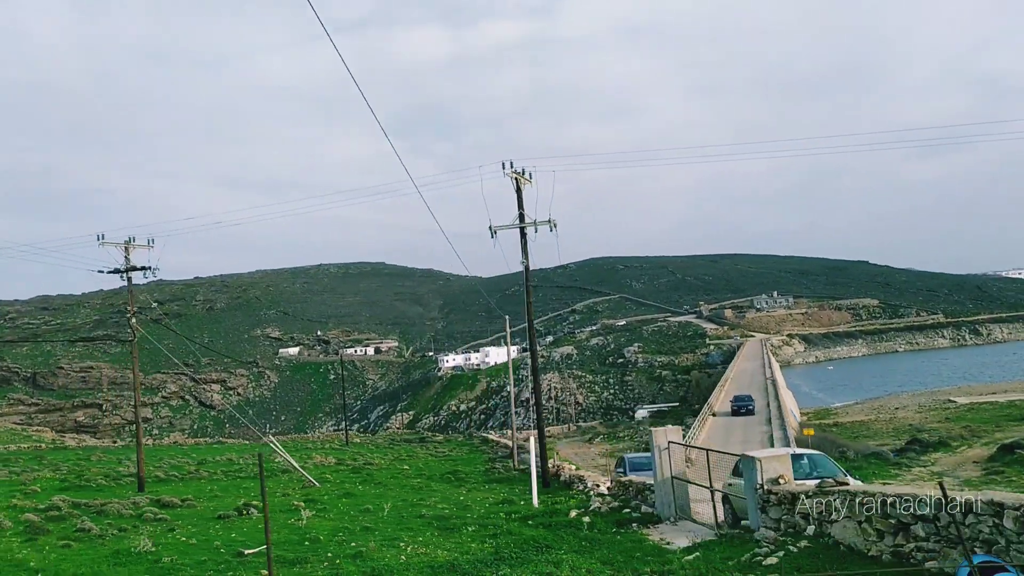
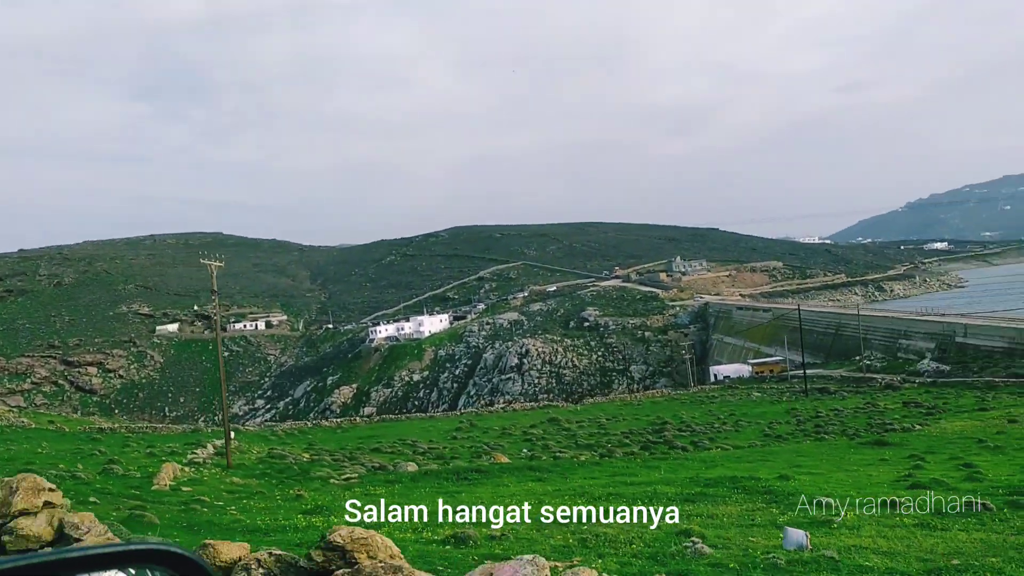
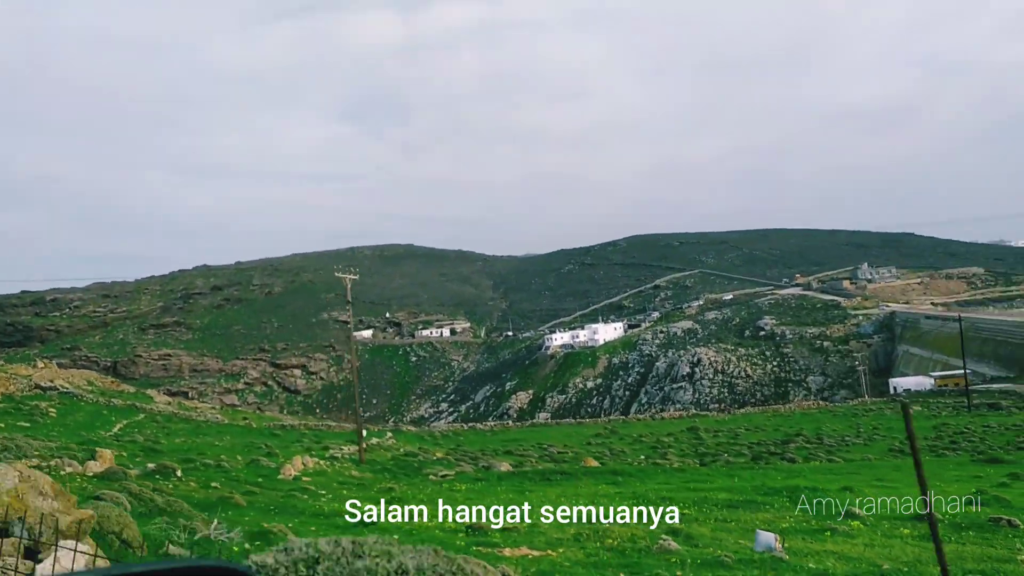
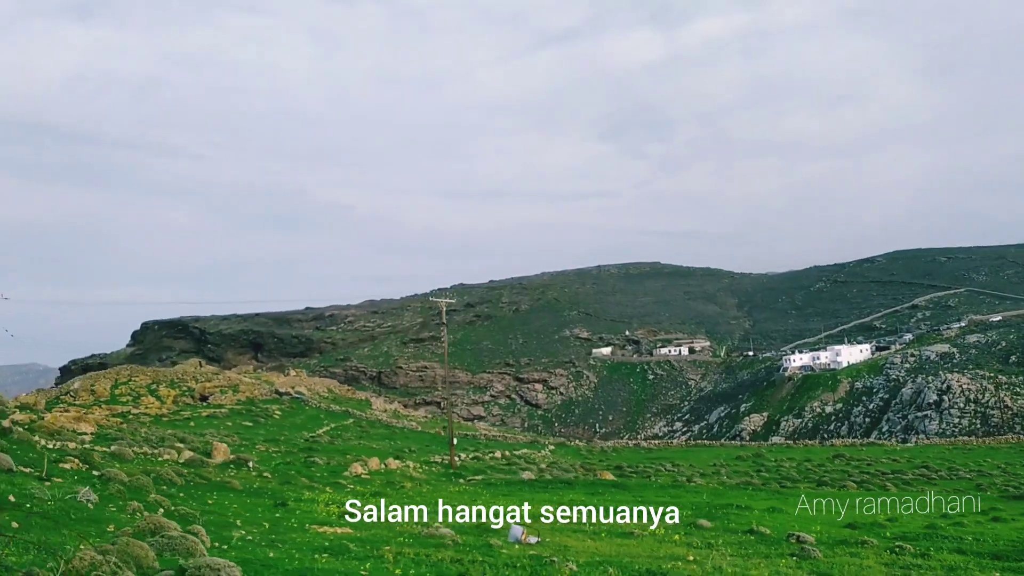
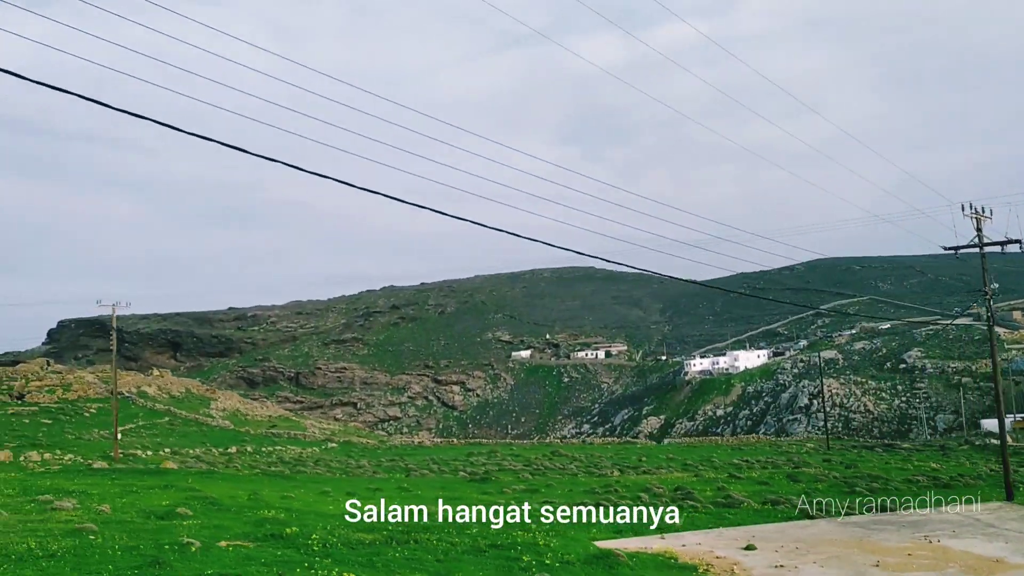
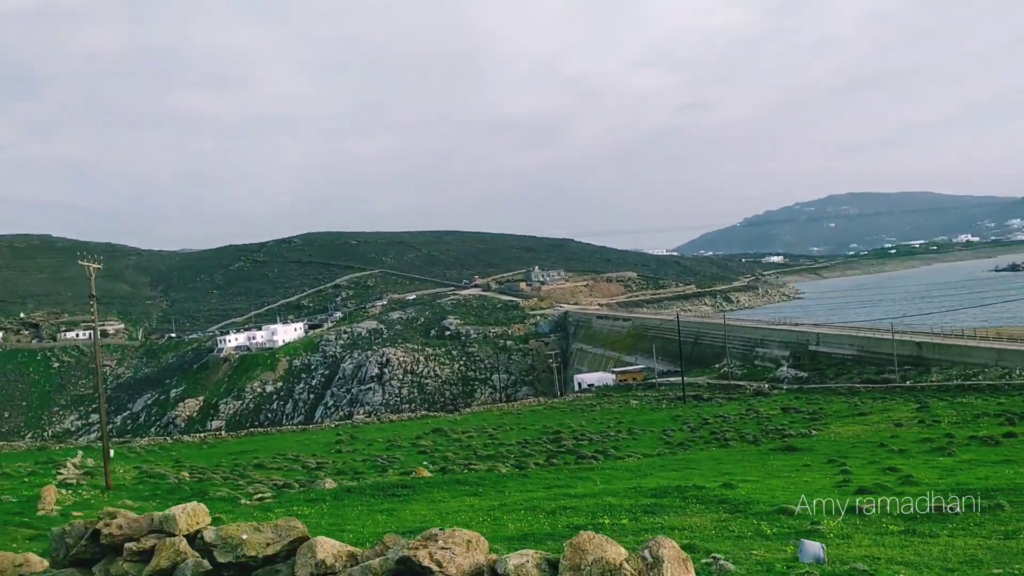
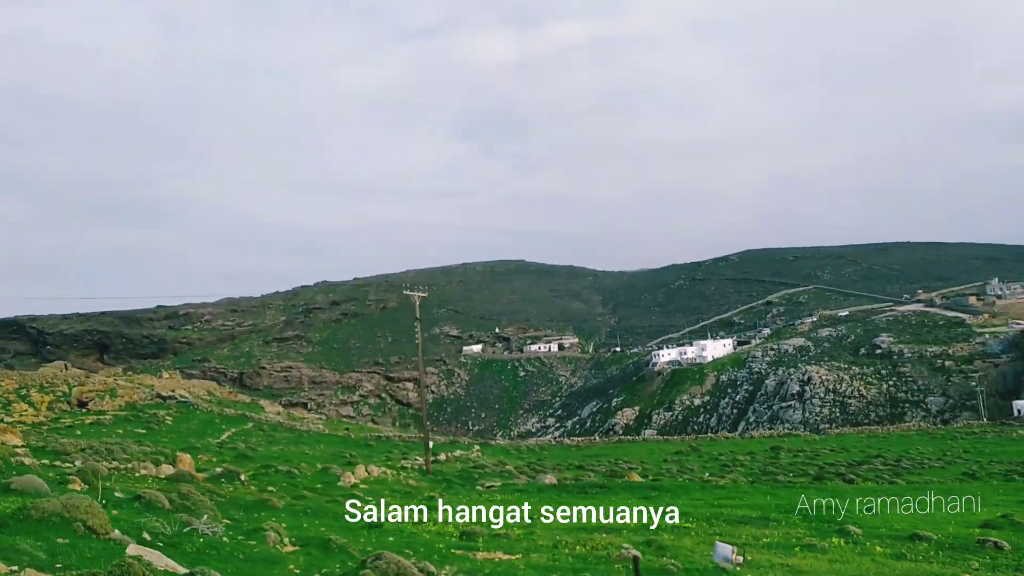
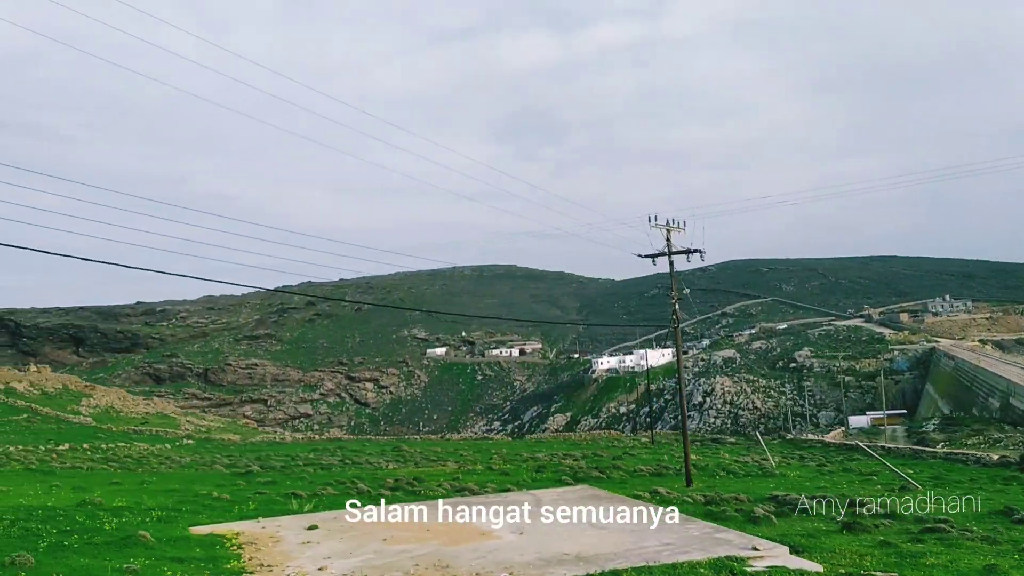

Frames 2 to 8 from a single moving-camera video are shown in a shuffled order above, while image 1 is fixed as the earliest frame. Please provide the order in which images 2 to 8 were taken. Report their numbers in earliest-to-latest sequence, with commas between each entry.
8, 5, 4, 7, 3, 2, 6
